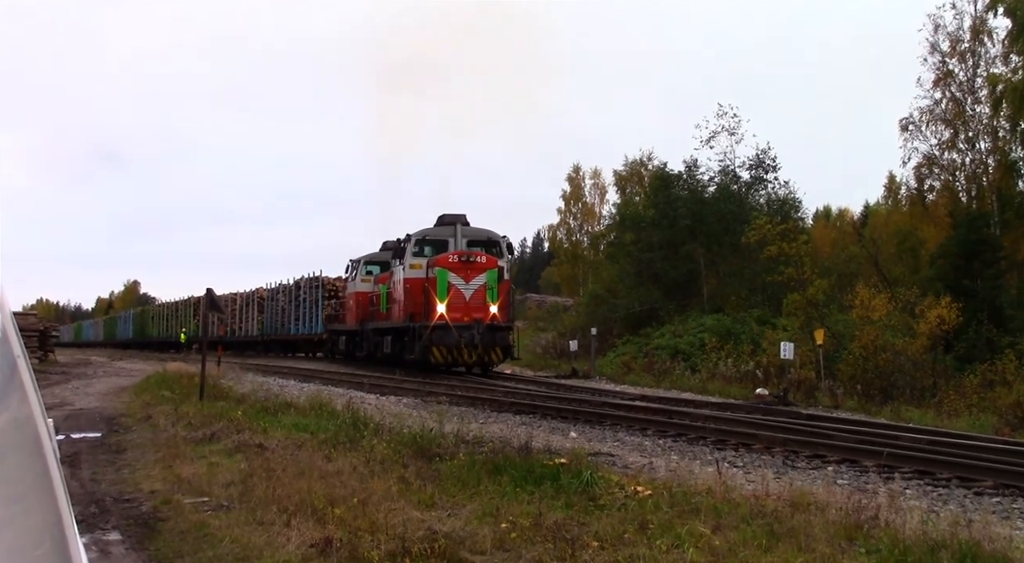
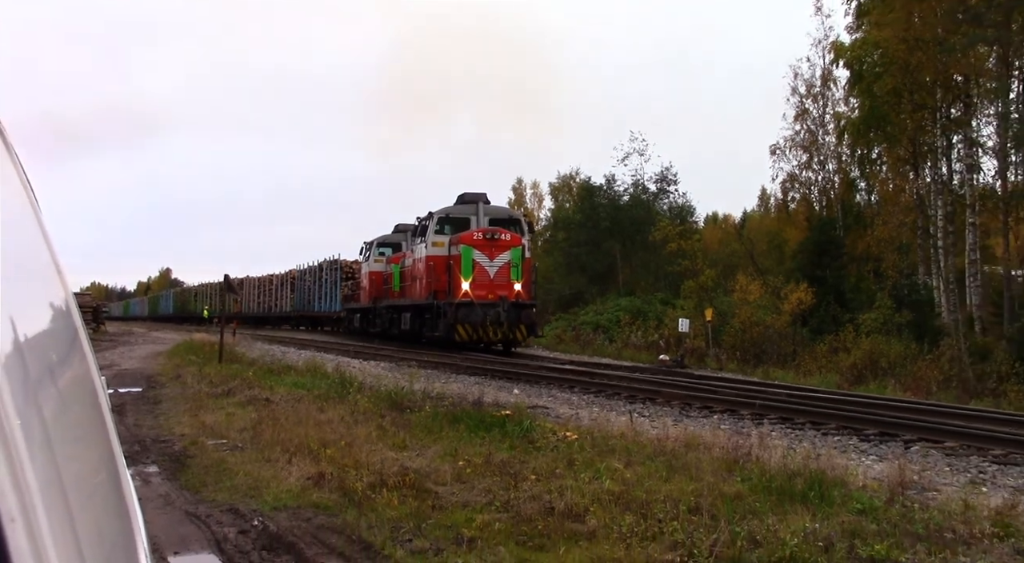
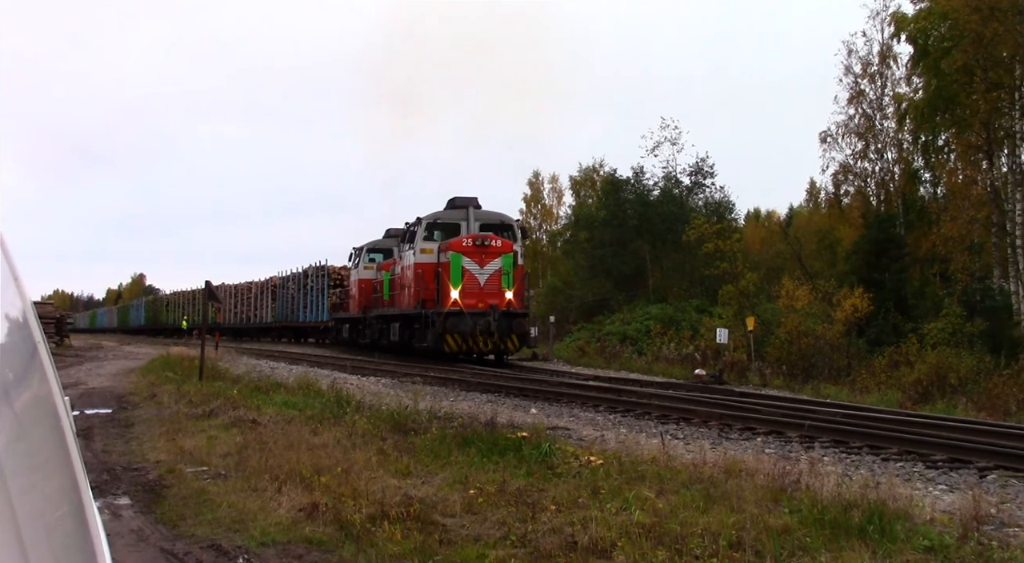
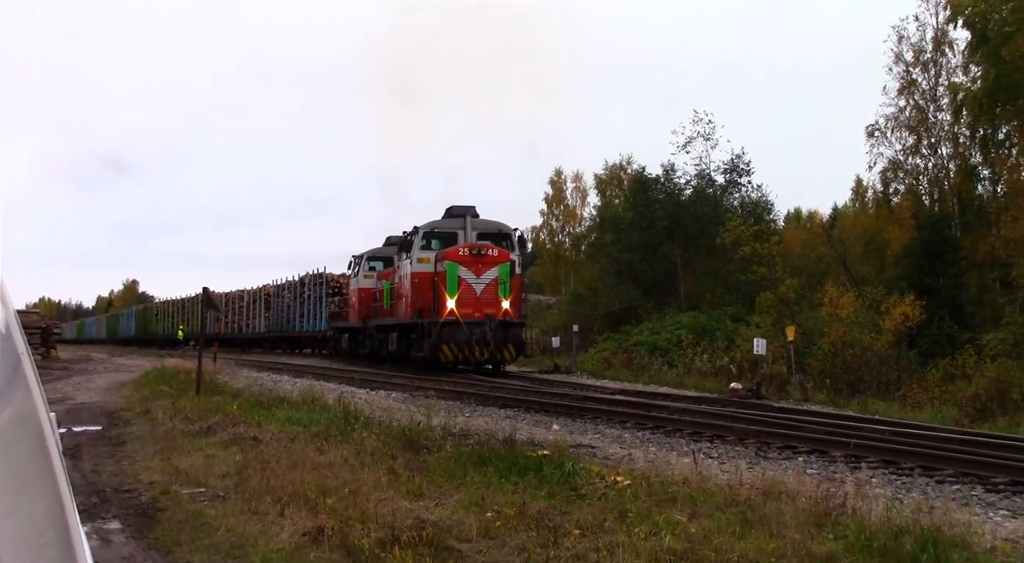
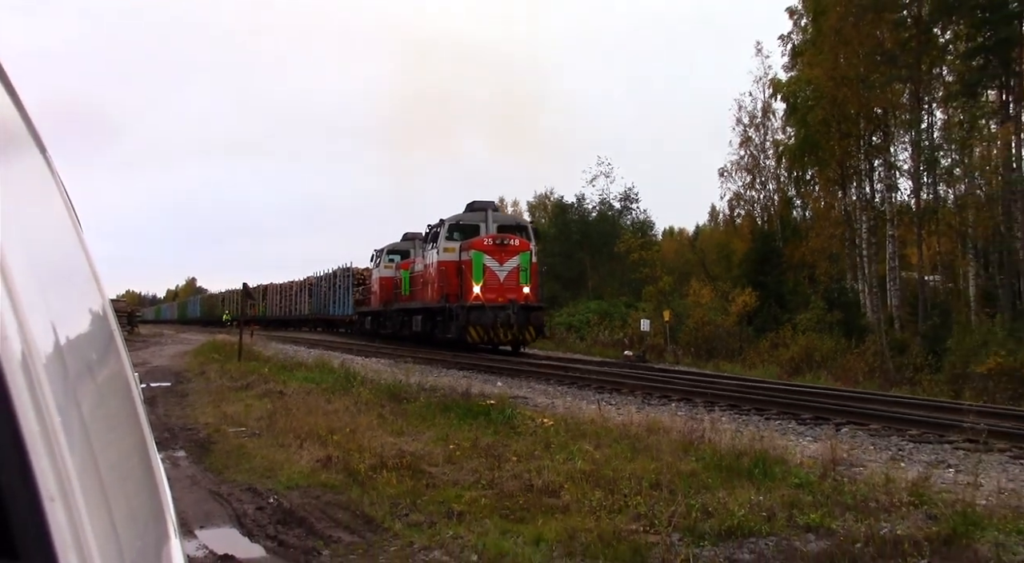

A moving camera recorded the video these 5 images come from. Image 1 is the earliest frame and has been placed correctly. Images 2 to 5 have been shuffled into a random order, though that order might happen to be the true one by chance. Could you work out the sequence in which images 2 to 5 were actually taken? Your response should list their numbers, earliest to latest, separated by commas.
4, 3, 2, 5
